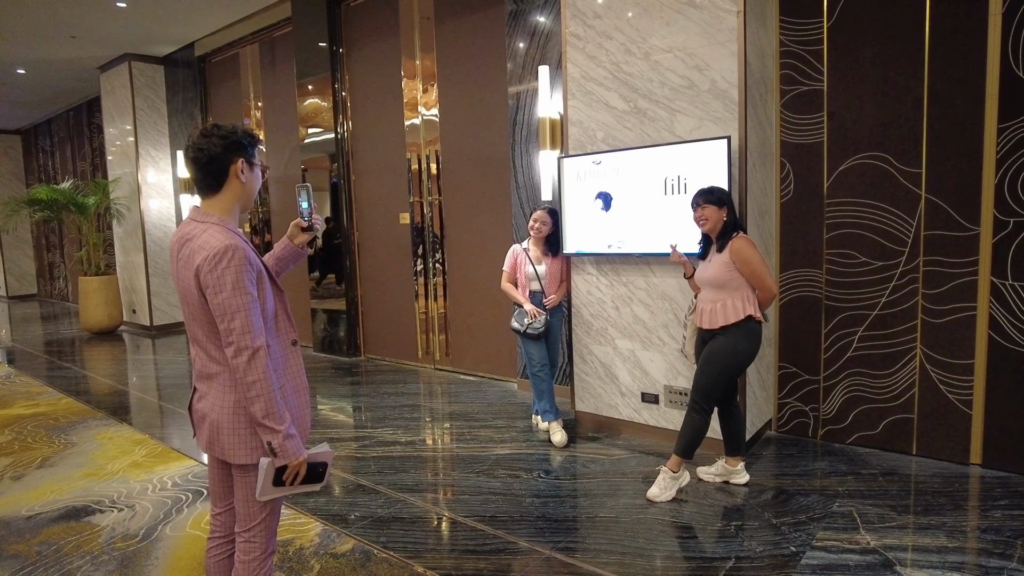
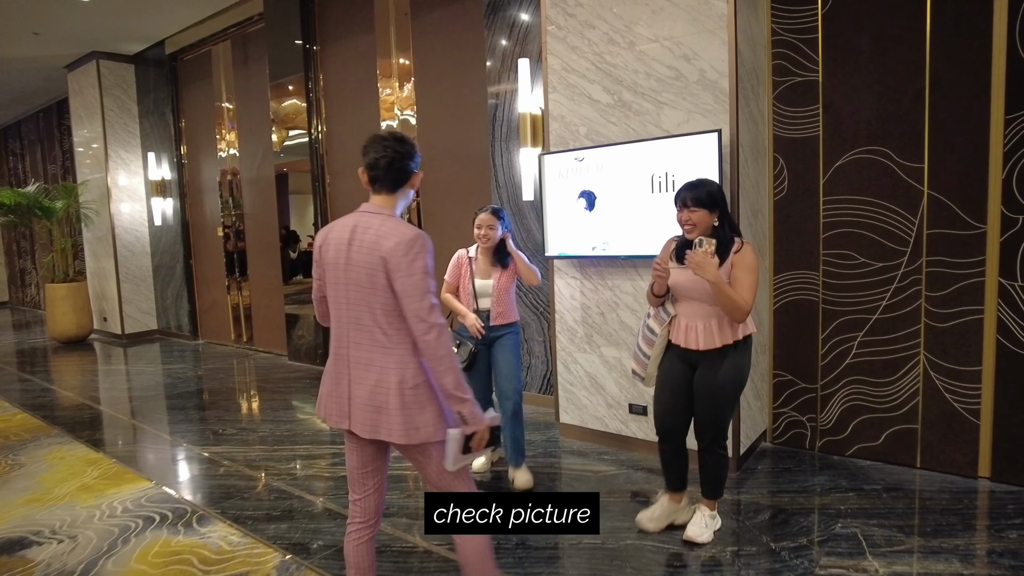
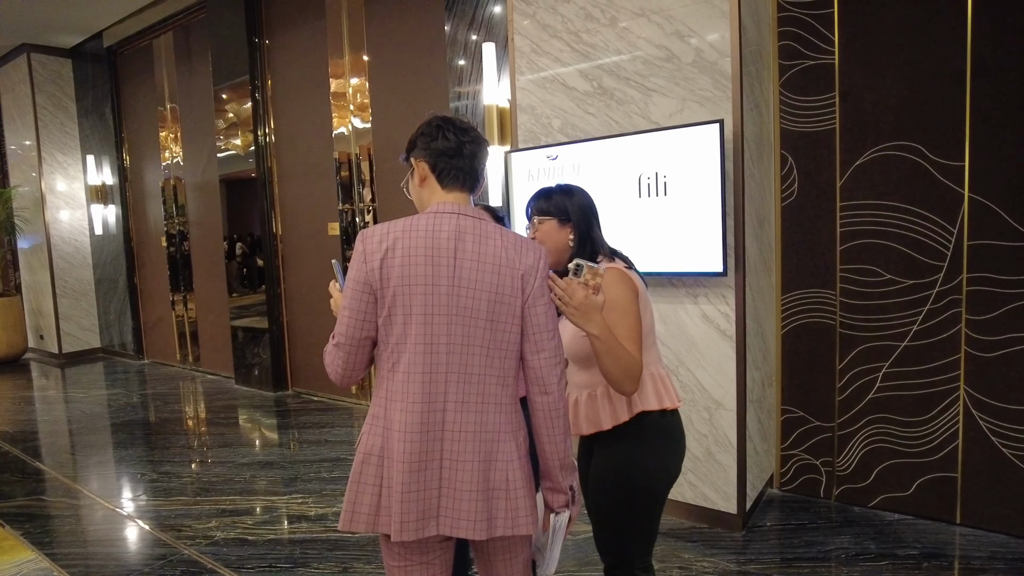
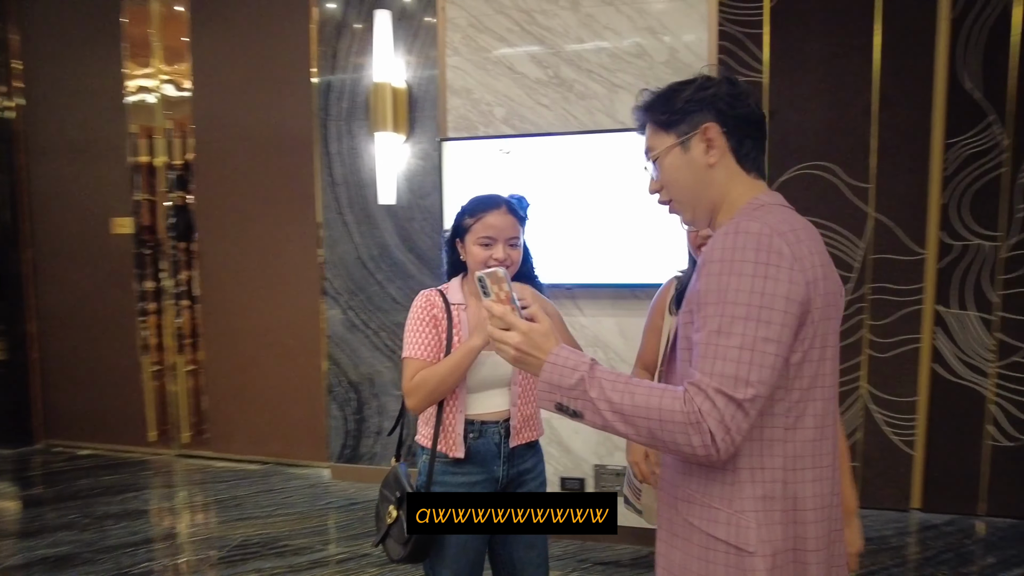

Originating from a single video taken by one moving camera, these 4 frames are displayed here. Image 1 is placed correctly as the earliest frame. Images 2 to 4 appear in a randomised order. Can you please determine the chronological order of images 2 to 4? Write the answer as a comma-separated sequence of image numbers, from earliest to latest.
2, 3, 4
